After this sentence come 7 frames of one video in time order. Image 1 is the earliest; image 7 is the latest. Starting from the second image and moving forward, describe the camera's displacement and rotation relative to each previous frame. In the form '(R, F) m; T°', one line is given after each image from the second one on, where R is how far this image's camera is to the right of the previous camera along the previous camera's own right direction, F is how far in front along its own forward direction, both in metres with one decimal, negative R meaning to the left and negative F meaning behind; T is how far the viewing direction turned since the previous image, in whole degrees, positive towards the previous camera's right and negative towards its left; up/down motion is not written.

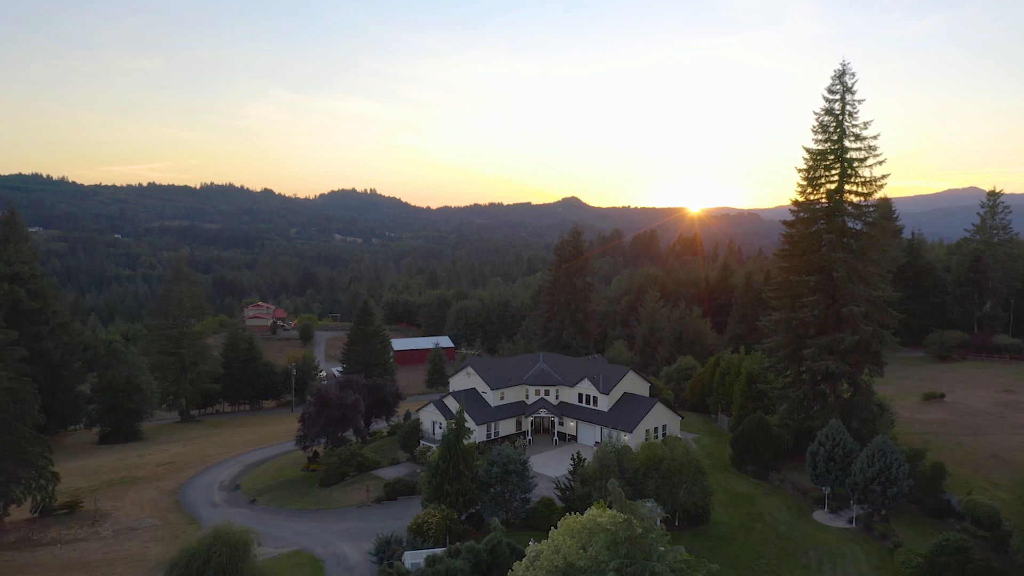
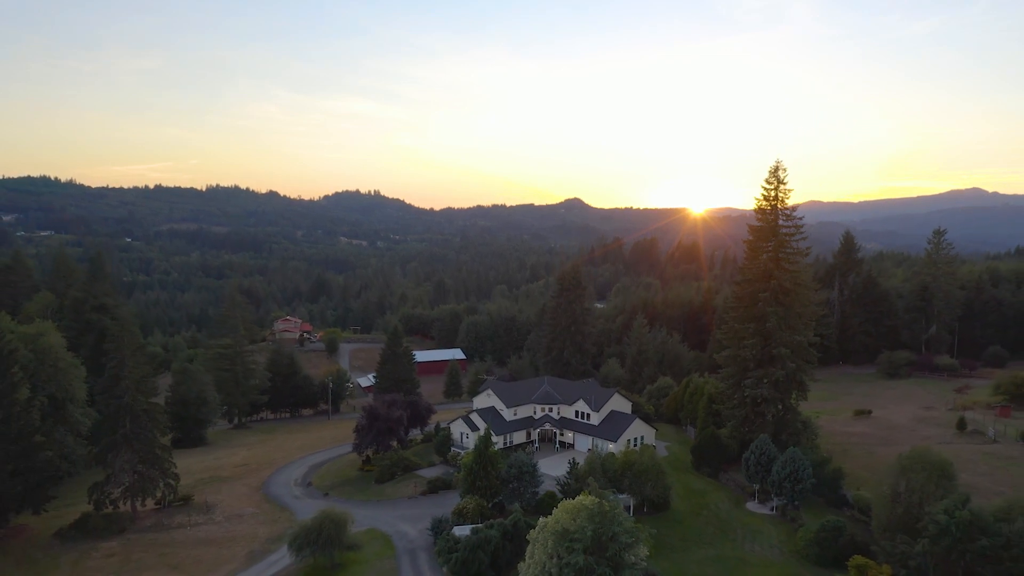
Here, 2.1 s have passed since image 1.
(-0.3, -5.6) m; 0°
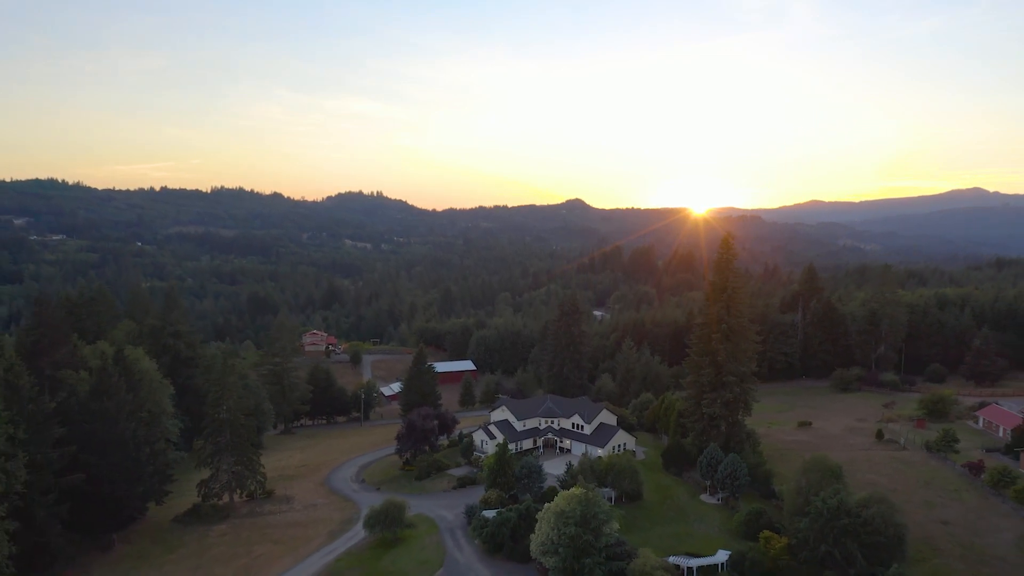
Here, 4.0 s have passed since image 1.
(-0.3, -6.9) m; 0°
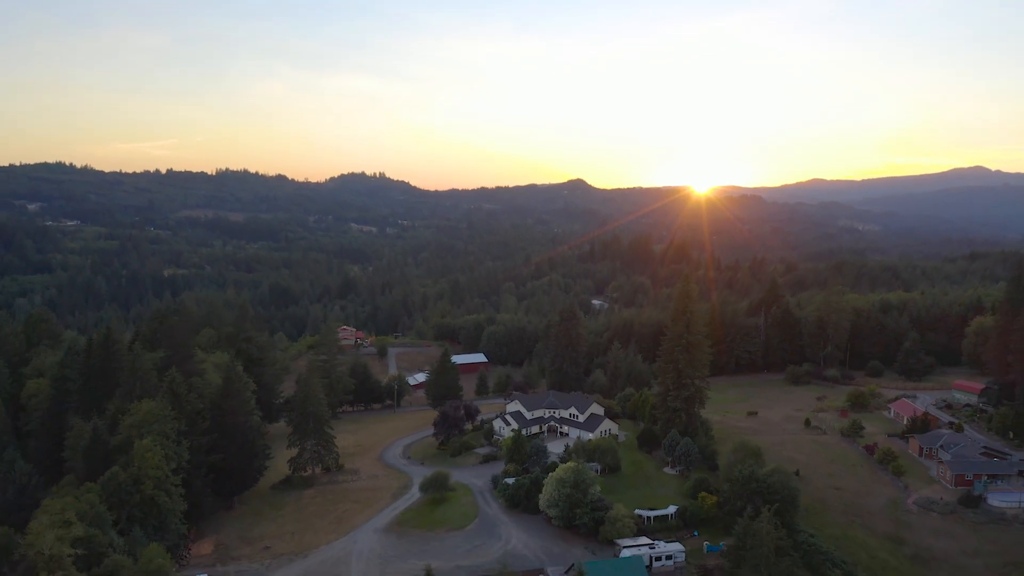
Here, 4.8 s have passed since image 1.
(-0.5, -9.7) m; 0°
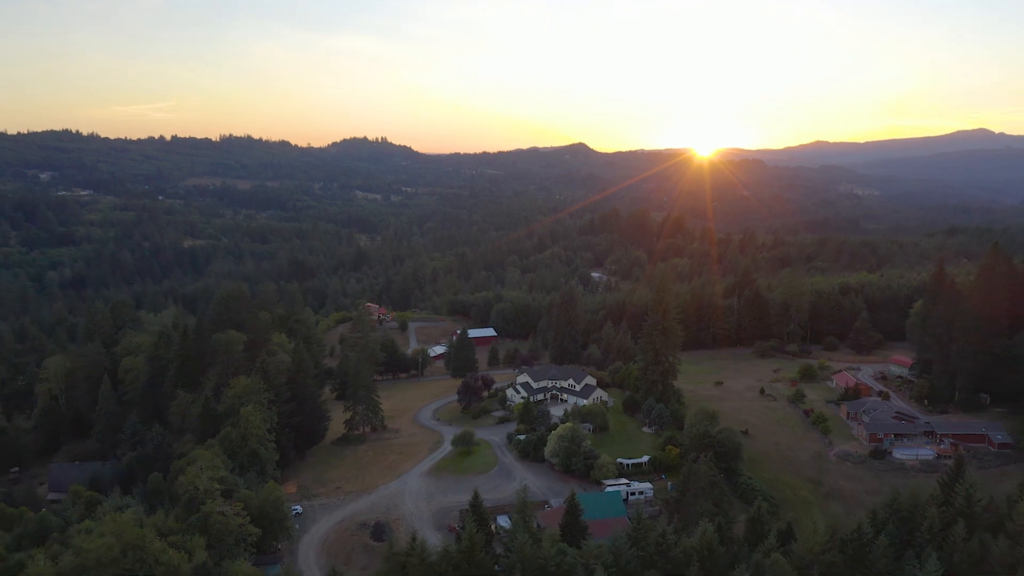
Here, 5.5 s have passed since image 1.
(-0.5, -9.6) m; 0°
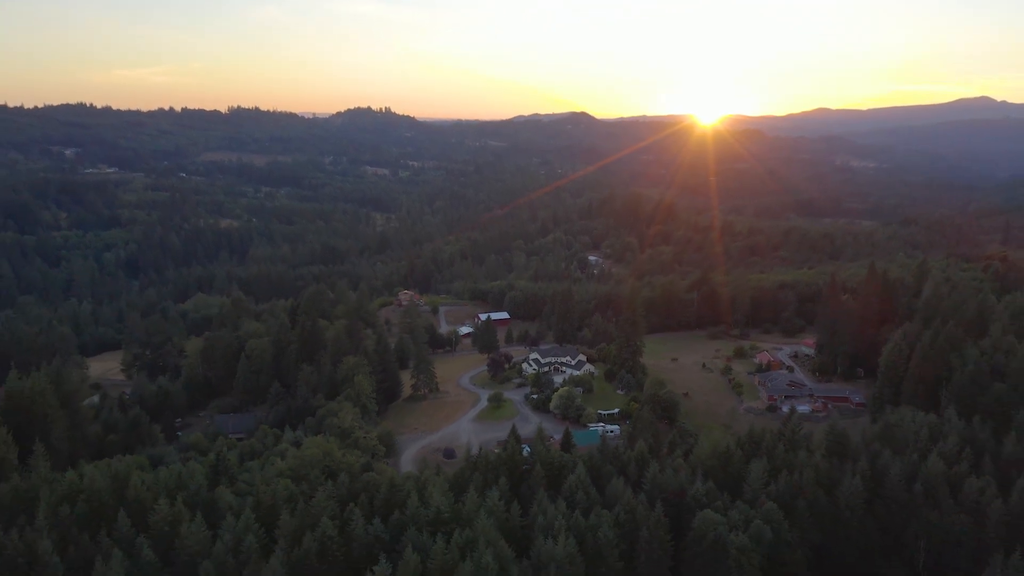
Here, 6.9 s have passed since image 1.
(-1.3, -21.7) m; 0°
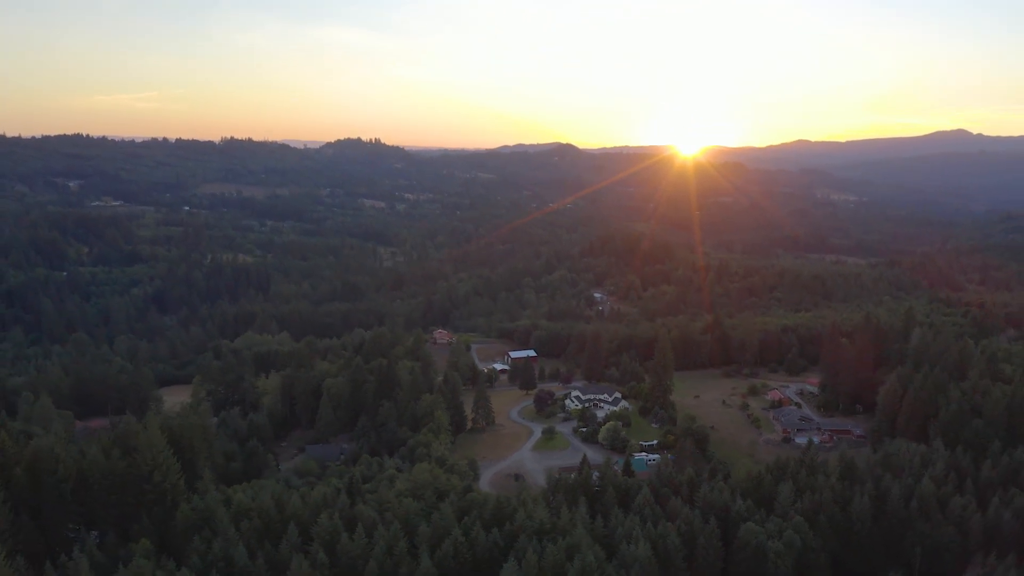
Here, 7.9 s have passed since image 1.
(-6.7, -11.3) m; +1°
